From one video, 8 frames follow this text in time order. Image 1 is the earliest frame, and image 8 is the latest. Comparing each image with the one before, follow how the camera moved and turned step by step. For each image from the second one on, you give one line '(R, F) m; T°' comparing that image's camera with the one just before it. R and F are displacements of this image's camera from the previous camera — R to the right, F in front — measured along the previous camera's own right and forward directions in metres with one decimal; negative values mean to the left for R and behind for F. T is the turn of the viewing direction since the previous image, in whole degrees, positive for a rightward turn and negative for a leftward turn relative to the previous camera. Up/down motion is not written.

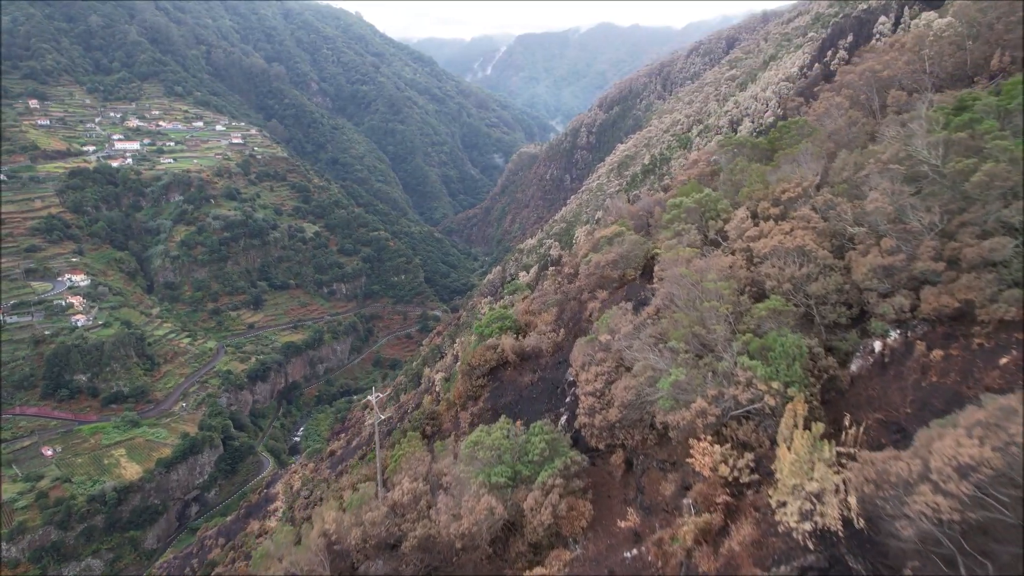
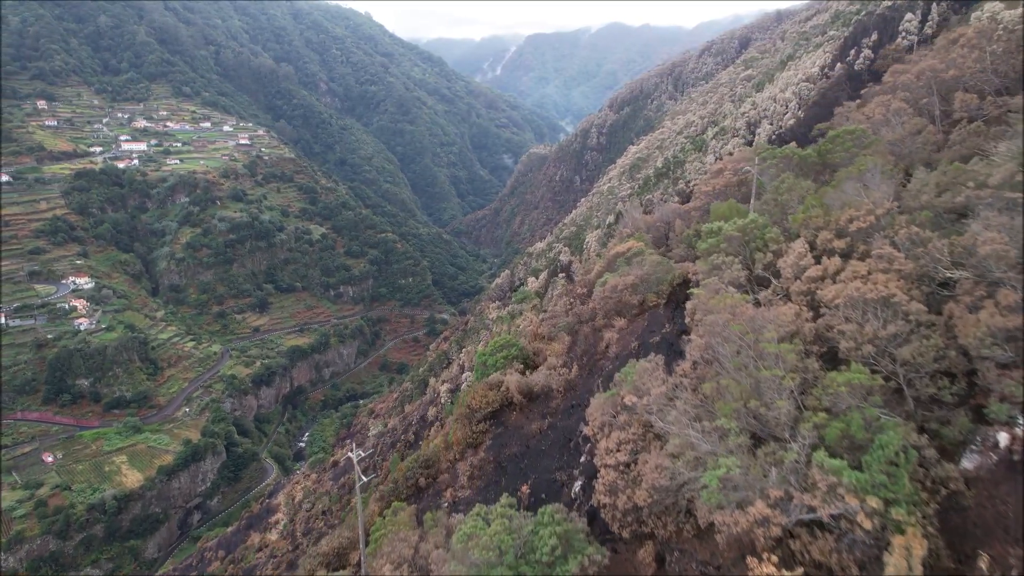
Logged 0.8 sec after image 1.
(0.0, +0.9) m; -1°
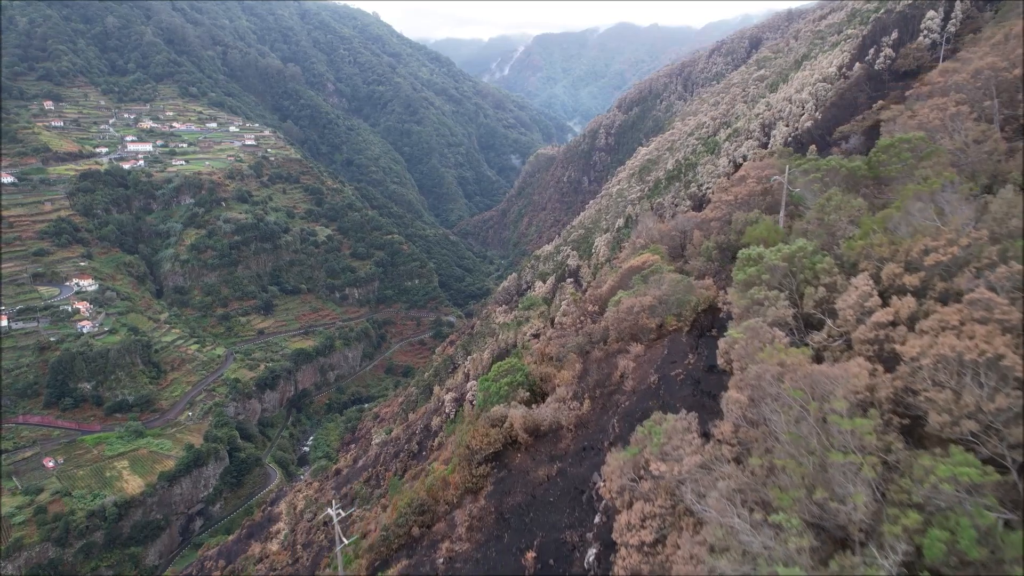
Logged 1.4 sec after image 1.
(0.0, +0.7) m; -1°
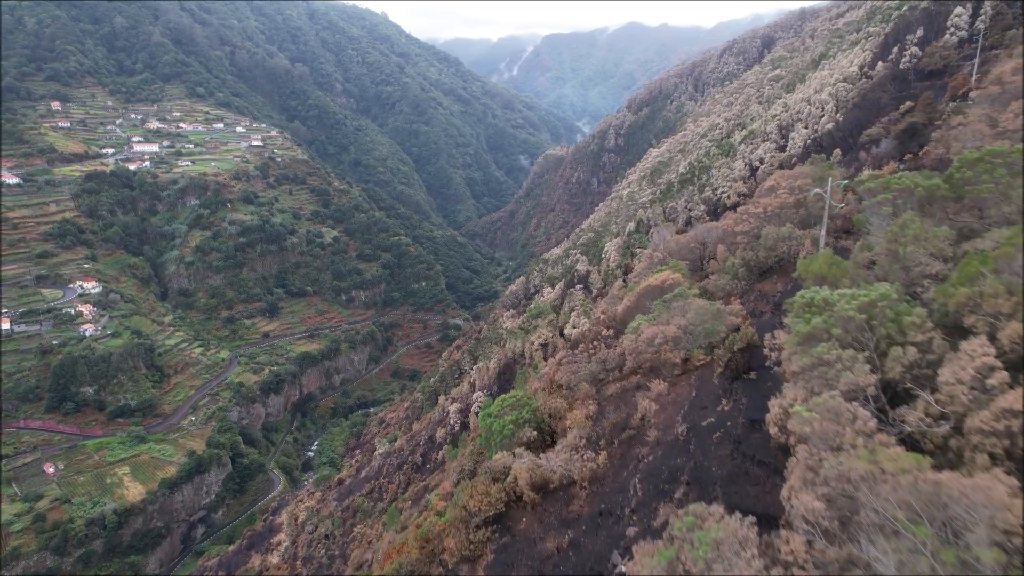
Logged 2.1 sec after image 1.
(0.0, +0.8) m; -1°
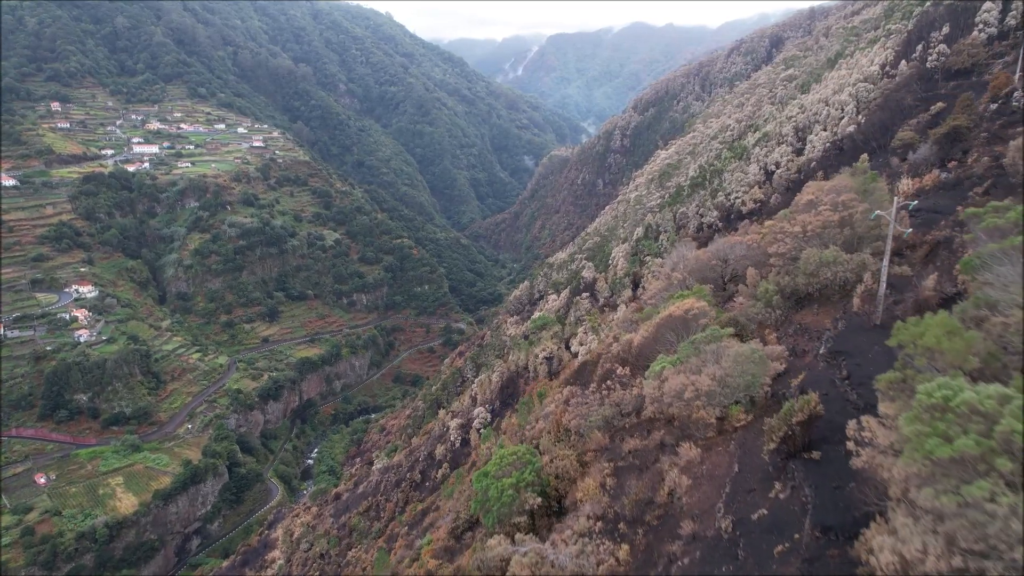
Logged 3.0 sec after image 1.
(0.0, +1.0) m; 0°
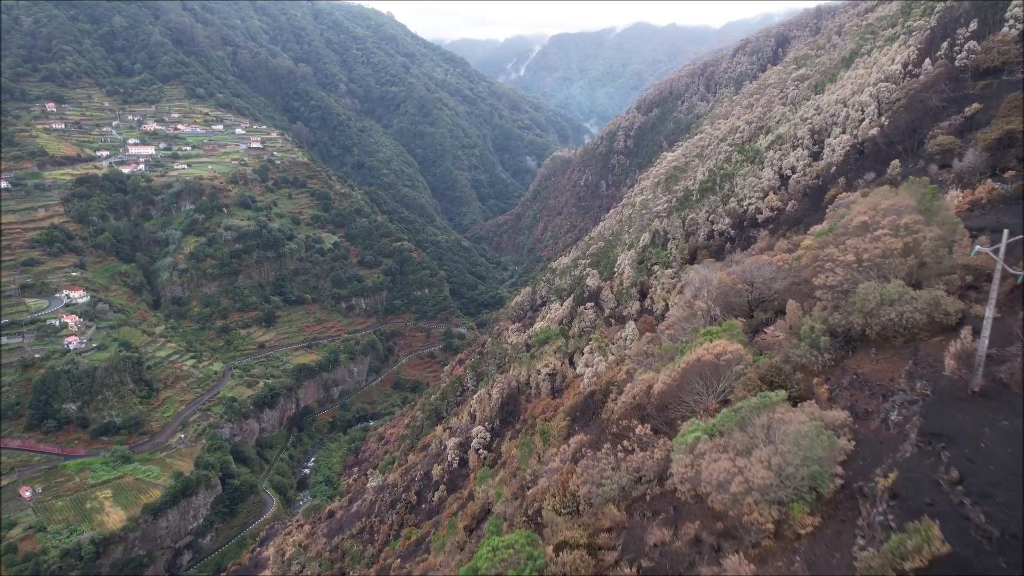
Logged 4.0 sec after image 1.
(+0.1, +1.1) m; 0°
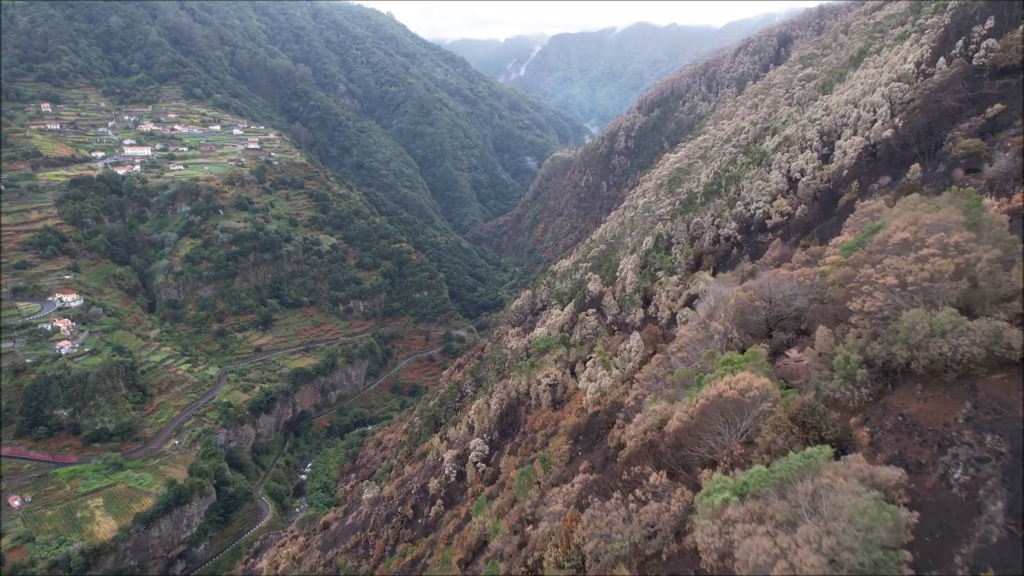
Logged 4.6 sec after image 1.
(0.0, +0.7) m; 0°
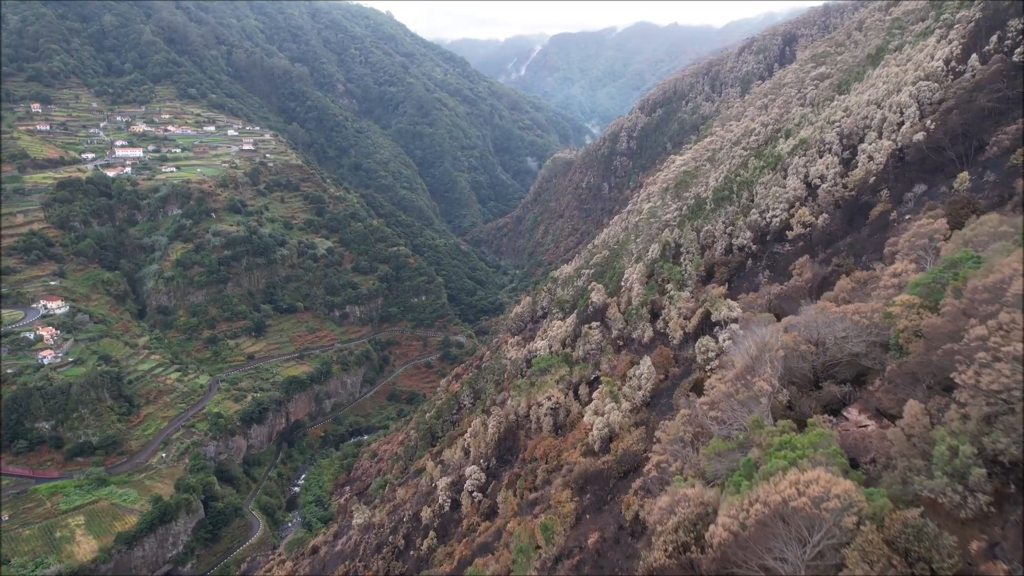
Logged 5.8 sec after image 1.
(+0.1, +1.4) m; 0°
